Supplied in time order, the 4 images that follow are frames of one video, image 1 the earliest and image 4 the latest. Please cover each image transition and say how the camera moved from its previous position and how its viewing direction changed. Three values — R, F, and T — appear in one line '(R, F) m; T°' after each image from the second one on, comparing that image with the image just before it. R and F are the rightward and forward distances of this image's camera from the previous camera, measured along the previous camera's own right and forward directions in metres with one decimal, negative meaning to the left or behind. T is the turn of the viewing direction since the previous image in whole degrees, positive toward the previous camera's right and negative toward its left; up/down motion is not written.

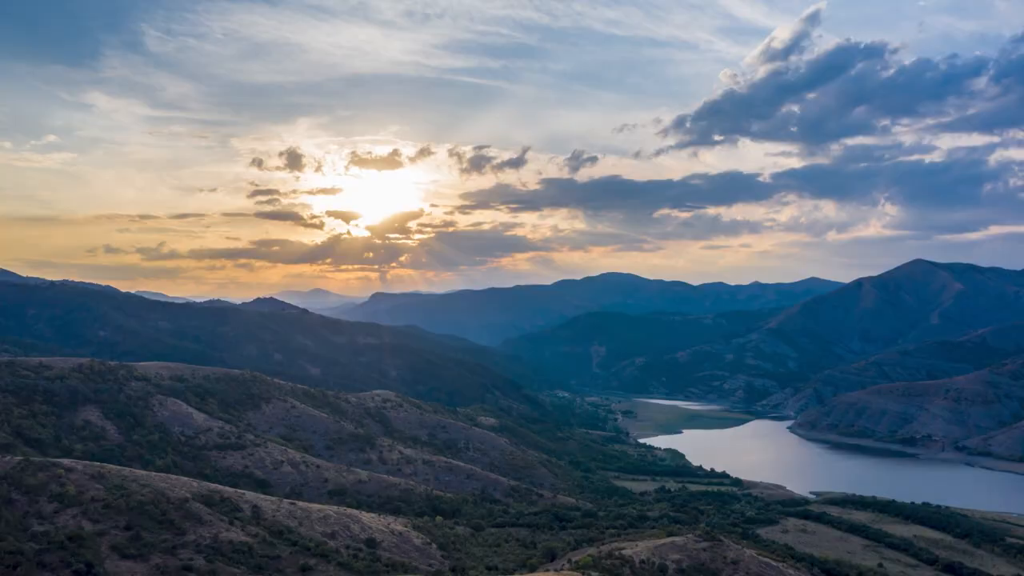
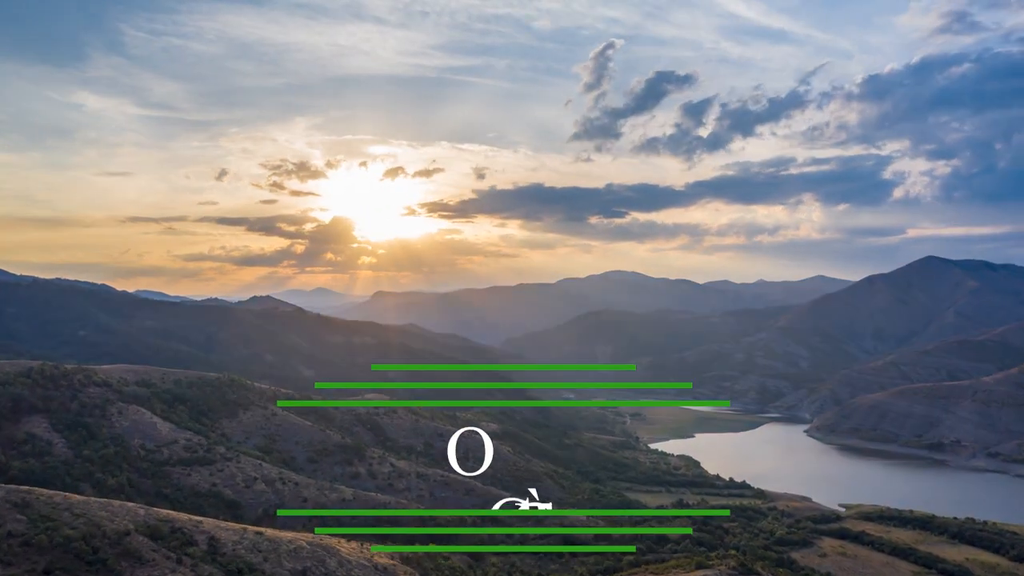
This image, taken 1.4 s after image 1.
(0.0, +4.5) m; 0°
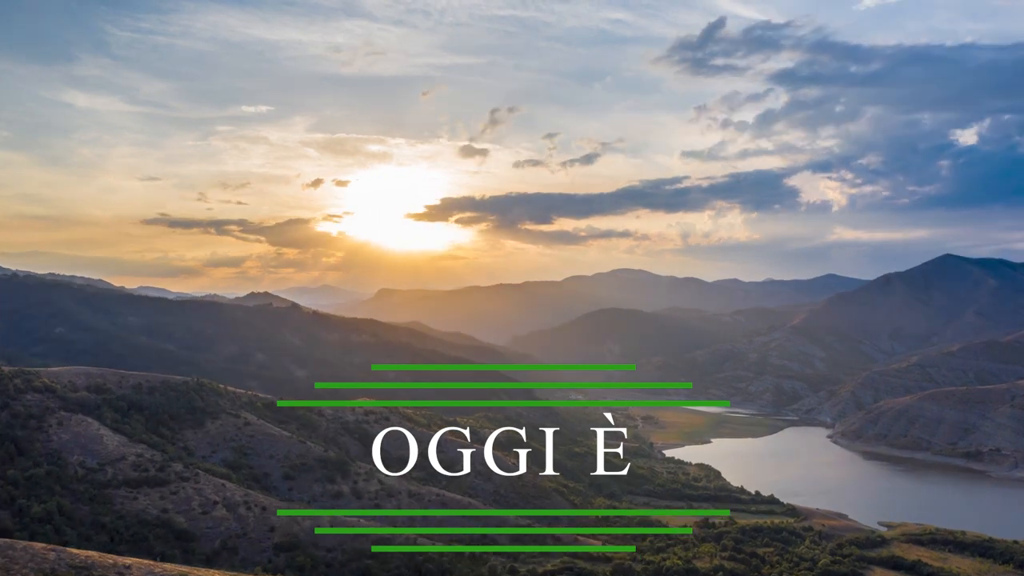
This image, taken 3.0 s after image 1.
(0.0, +5.1) m; 0°
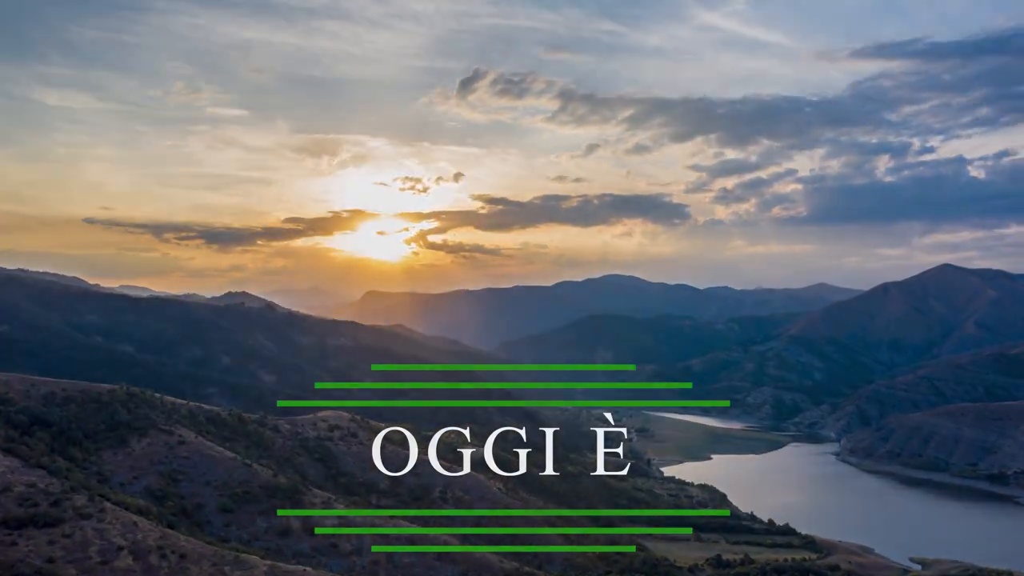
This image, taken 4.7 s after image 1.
(+0.1, +5.7) m; +1°
